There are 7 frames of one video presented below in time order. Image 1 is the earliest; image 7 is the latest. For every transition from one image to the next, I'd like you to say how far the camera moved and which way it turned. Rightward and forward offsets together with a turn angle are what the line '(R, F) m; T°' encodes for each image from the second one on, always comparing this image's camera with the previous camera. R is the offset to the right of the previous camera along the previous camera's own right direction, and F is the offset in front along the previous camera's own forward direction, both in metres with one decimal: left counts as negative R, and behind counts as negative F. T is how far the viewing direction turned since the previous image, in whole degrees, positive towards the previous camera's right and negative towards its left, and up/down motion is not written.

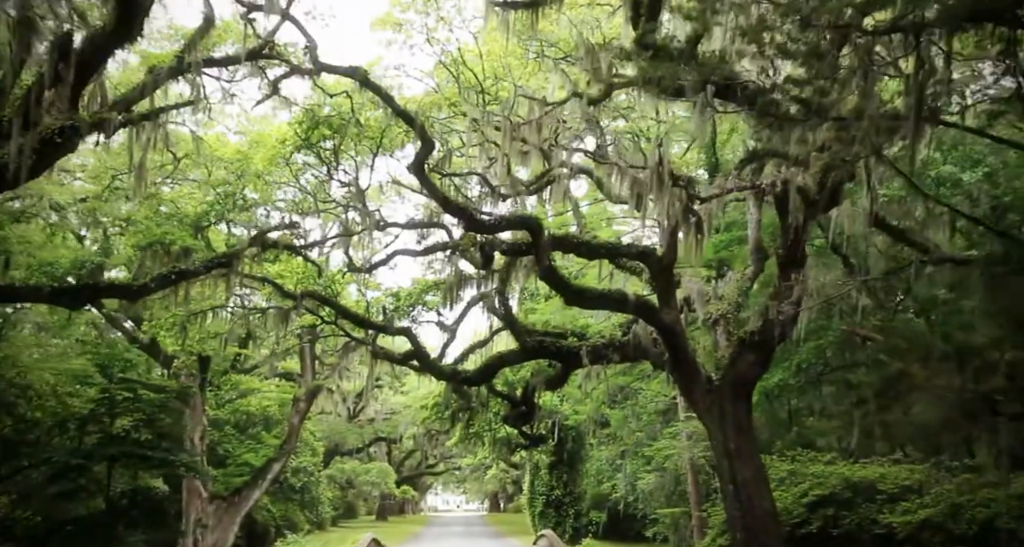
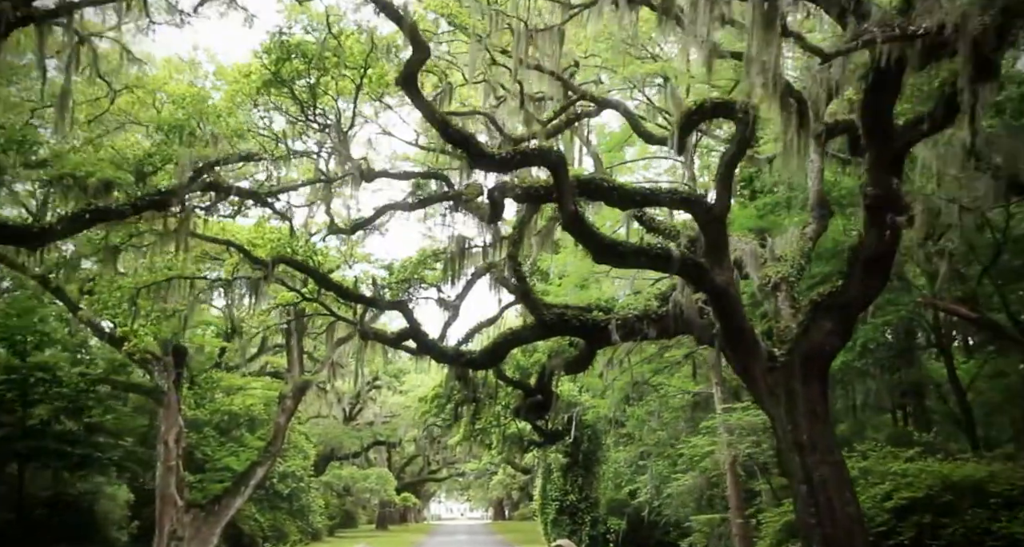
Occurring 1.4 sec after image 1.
(-0.1, +1.9) m; 0°
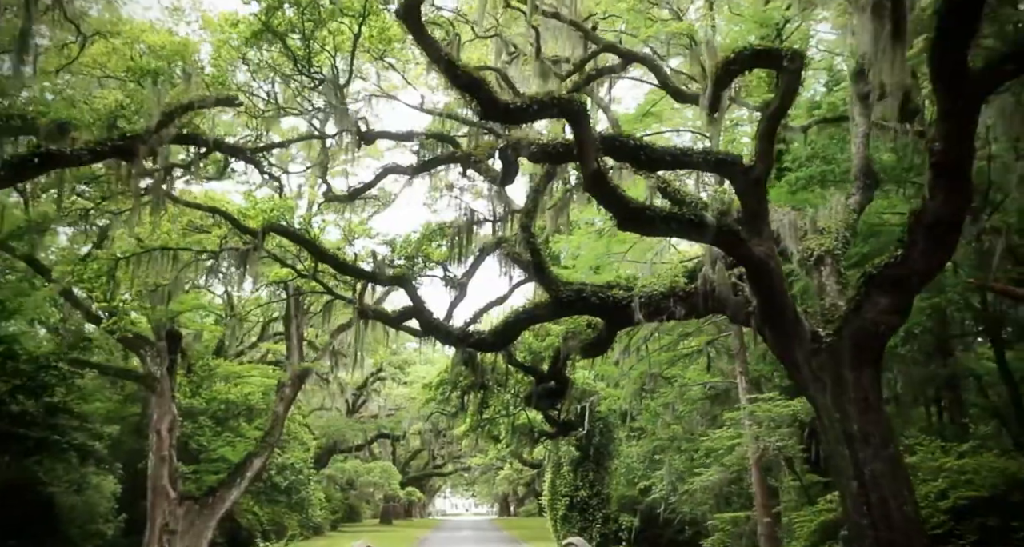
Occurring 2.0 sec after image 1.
(-0.1, +0.9) m; 0°
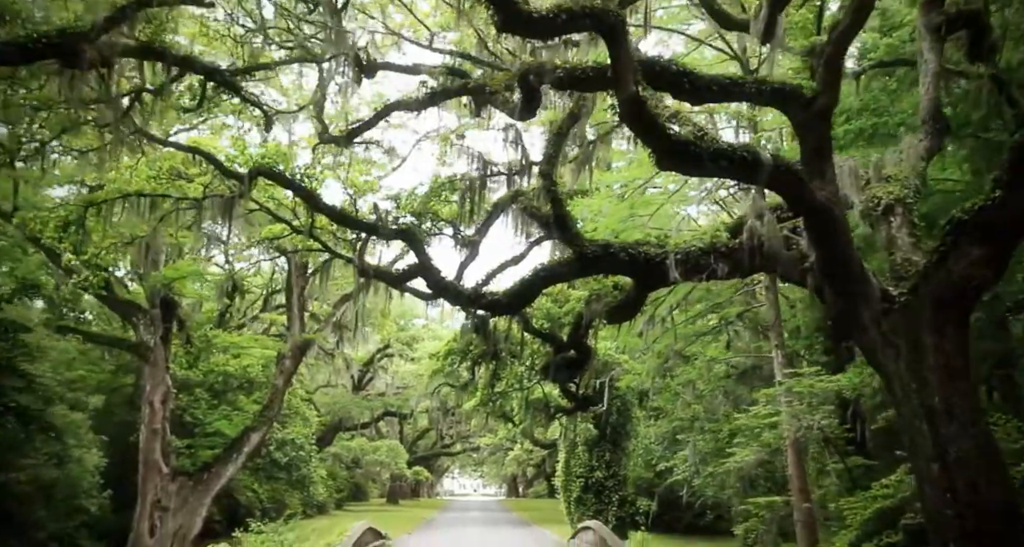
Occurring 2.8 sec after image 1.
(-0.1, +1.0) m; -1°
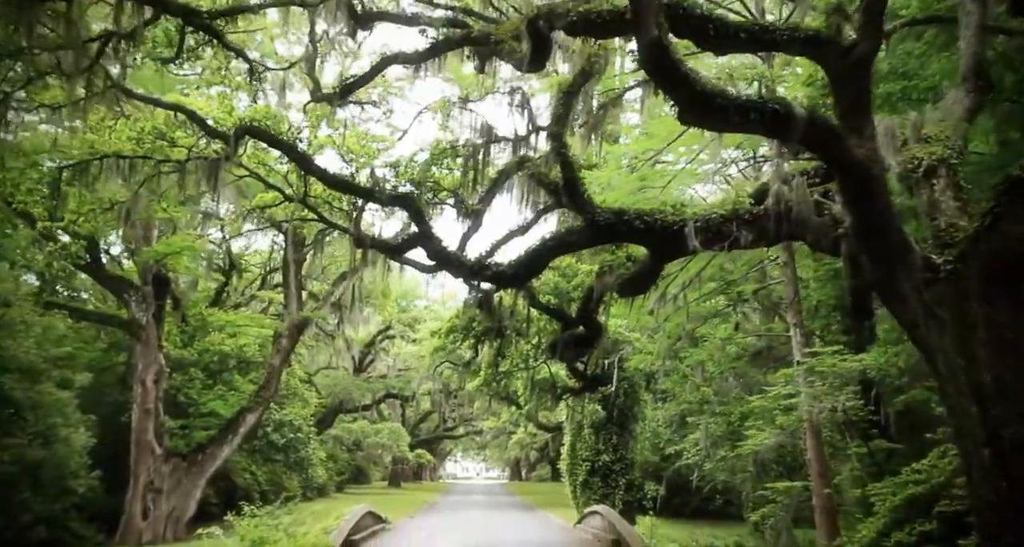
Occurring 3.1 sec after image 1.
(0.0, +0.6) m; 0°
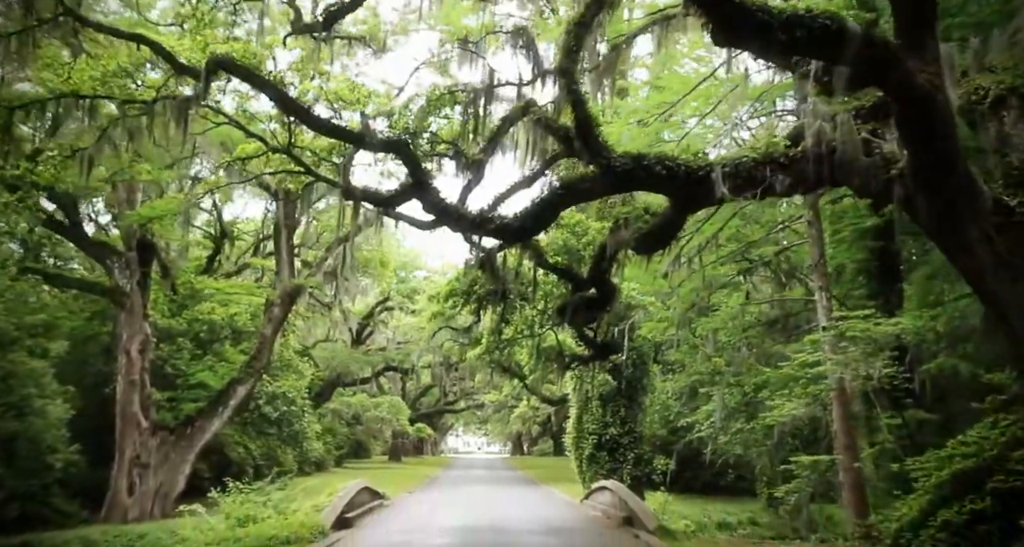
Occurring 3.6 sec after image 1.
(0.0, +0.8) m; 0°
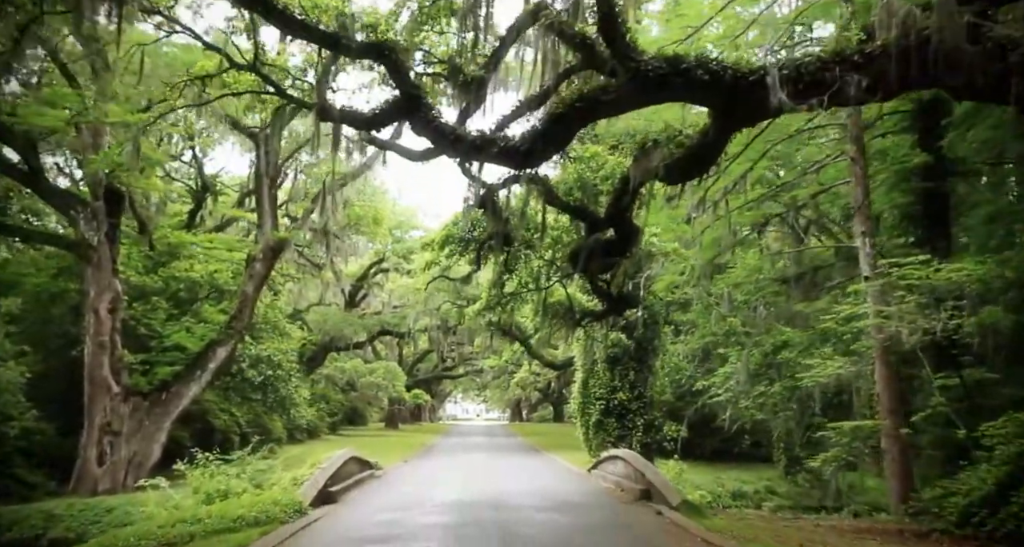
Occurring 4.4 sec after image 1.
(-0.1, +1.2) m; 0°
